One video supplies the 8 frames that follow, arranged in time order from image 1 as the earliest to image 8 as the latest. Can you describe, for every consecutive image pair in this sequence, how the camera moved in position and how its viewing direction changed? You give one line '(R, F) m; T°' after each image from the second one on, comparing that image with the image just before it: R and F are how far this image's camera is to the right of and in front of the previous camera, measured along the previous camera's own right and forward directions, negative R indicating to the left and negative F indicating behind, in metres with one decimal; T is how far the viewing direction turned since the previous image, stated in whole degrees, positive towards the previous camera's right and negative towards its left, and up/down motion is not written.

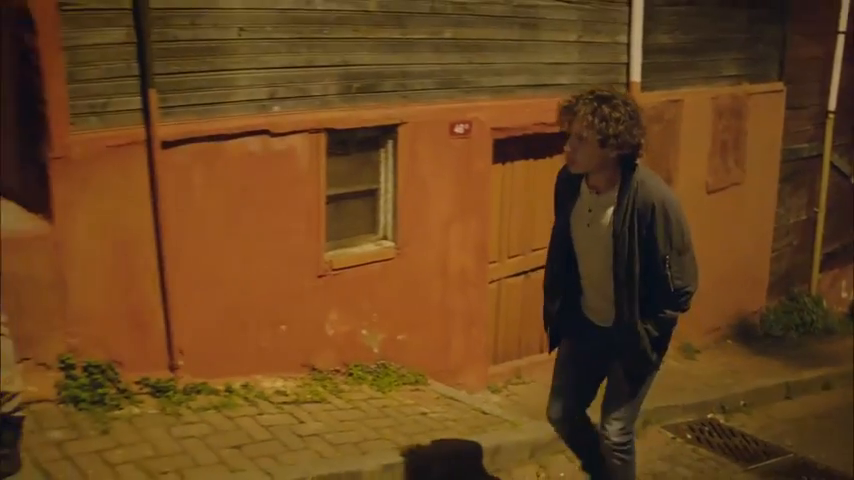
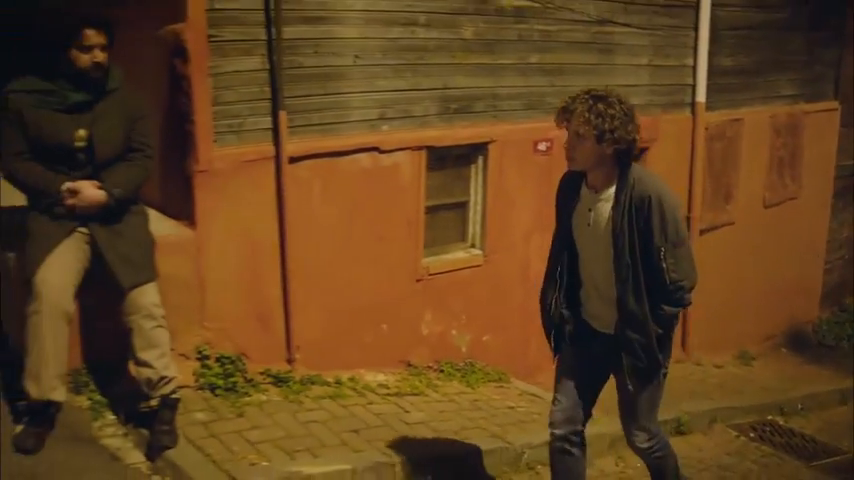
(-0.4, -0.5) m; -2°
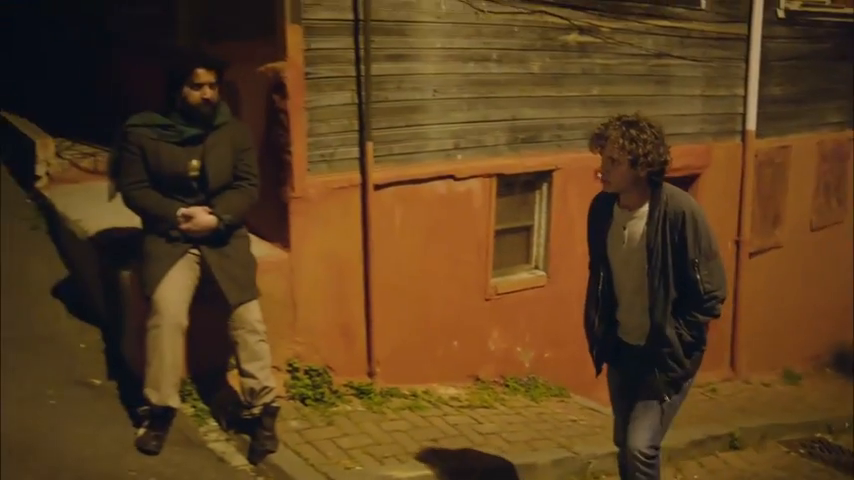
(-0.3, -0.4) m; -2°
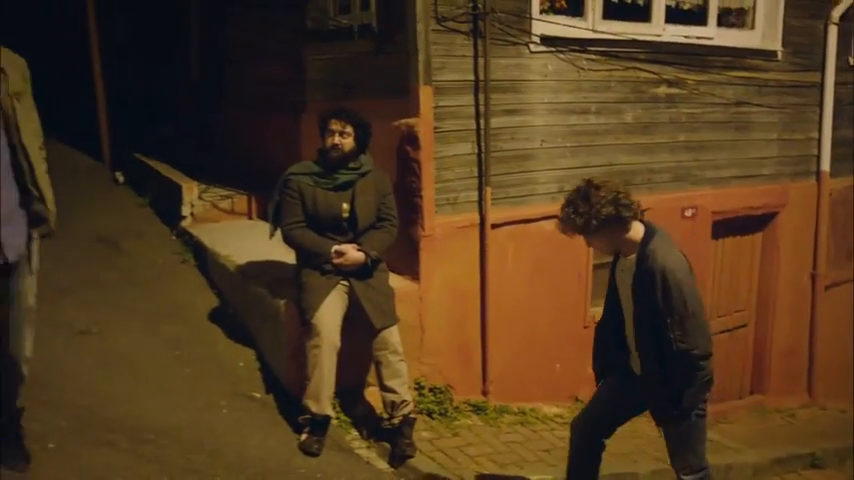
(-0.4, -0.7) m; -3°
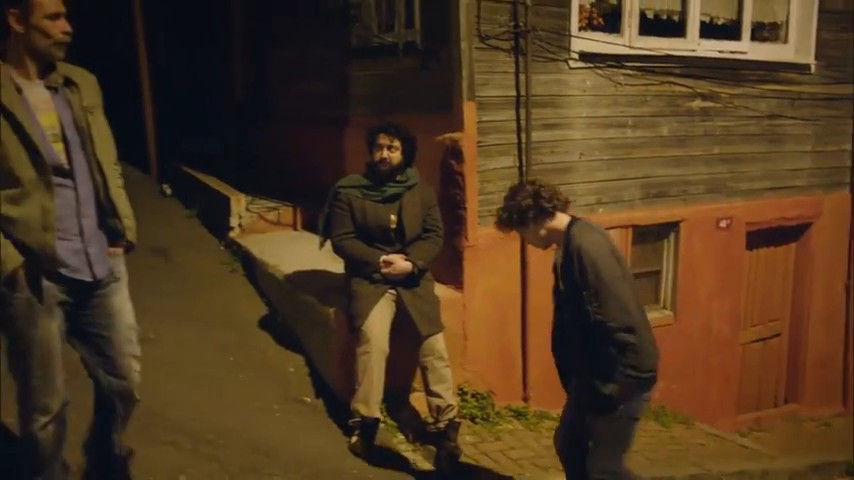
(-0.1, -0.2) m; -2°
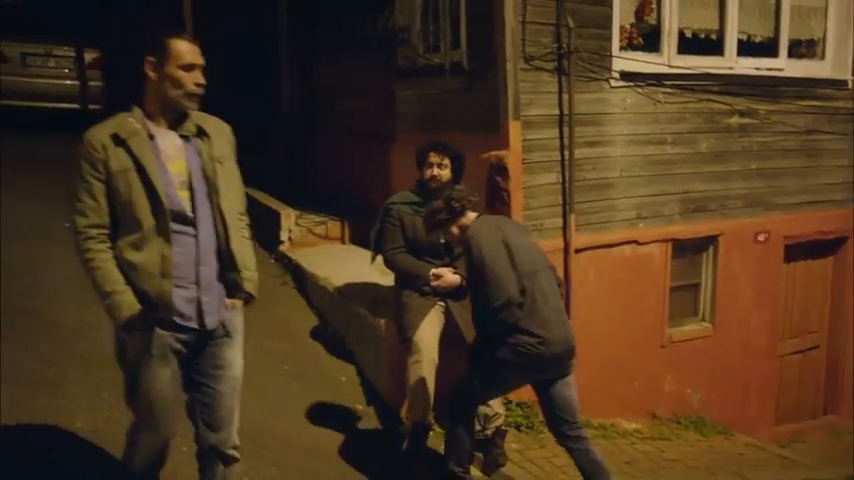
(-0.1, -0.2) m; -2°
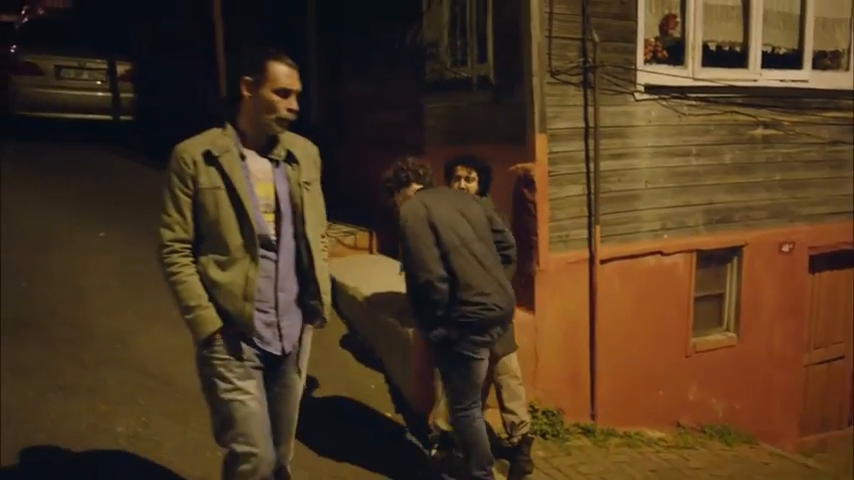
(0.0, -0.1) m; -1°
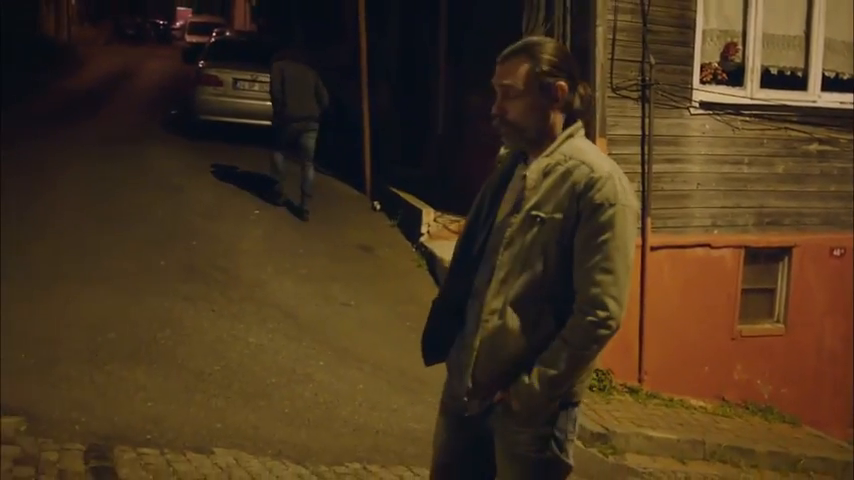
(+0.8, -1.5) m; -10°
